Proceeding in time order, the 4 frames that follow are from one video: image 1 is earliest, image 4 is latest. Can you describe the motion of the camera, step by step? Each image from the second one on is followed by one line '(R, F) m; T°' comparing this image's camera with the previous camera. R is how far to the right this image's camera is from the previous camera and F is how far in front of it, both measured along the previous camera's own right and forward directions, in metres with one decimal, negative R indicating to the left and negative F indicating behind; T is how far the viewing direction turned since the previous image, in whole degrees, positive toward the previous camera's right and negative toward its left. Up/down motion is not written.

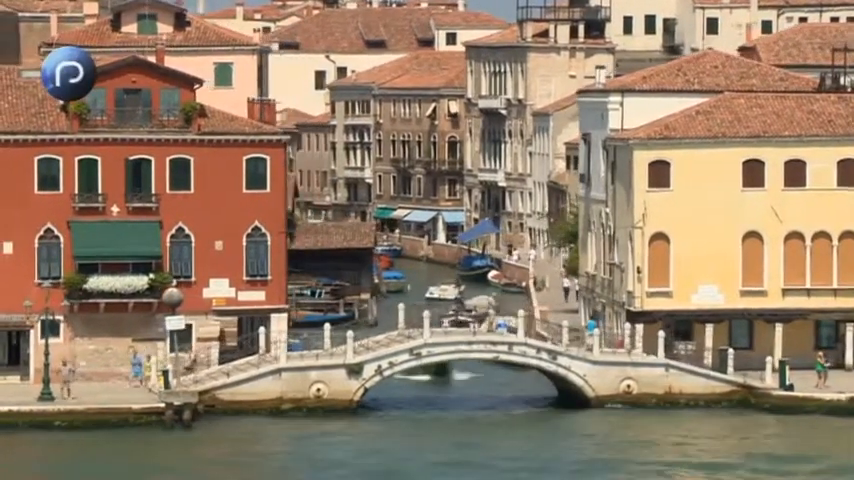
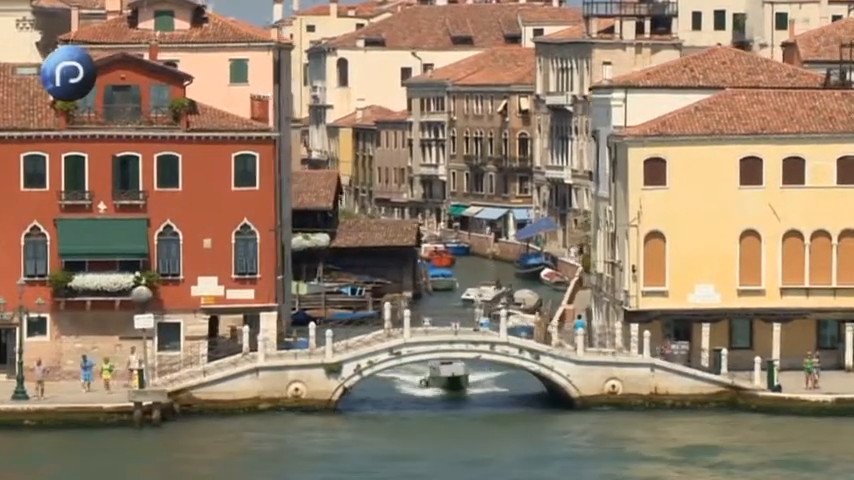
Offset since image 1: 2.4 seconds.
(+3.4, +0.8) m; -3°
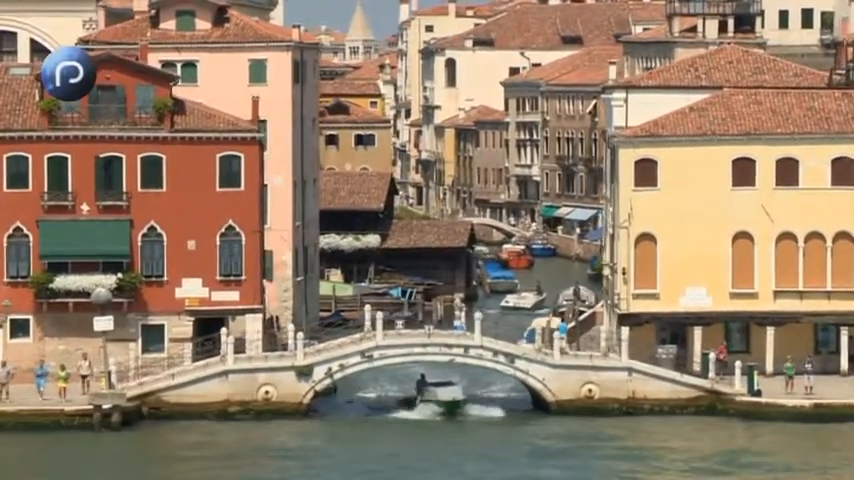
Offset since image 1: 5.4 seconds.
(+4.3, +0.9) m; -3°
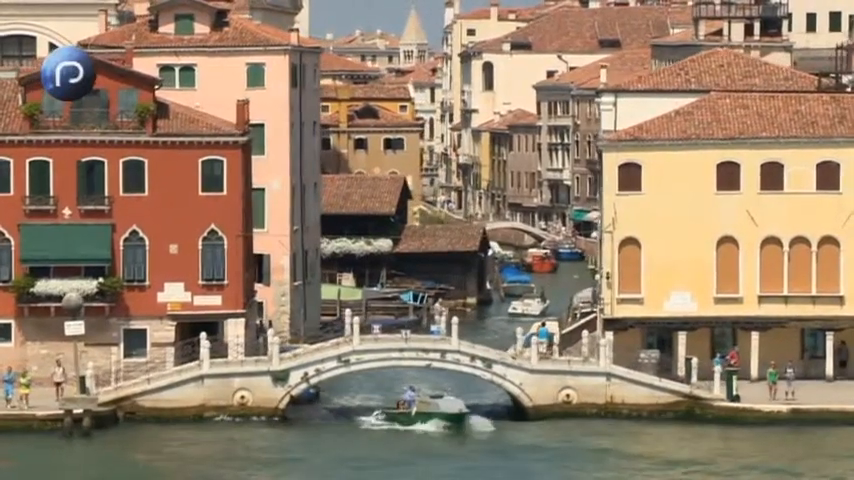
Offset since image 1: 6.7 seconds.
(+1.9, +0.3) m; -1°
